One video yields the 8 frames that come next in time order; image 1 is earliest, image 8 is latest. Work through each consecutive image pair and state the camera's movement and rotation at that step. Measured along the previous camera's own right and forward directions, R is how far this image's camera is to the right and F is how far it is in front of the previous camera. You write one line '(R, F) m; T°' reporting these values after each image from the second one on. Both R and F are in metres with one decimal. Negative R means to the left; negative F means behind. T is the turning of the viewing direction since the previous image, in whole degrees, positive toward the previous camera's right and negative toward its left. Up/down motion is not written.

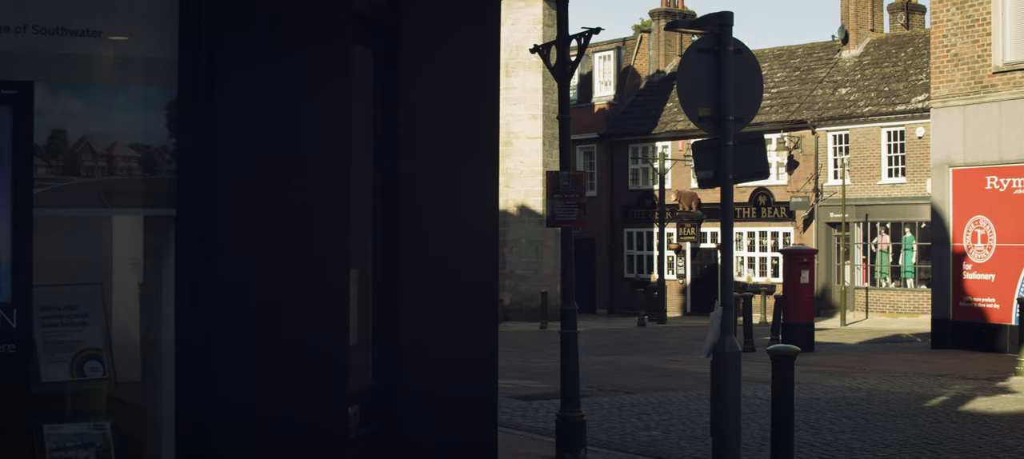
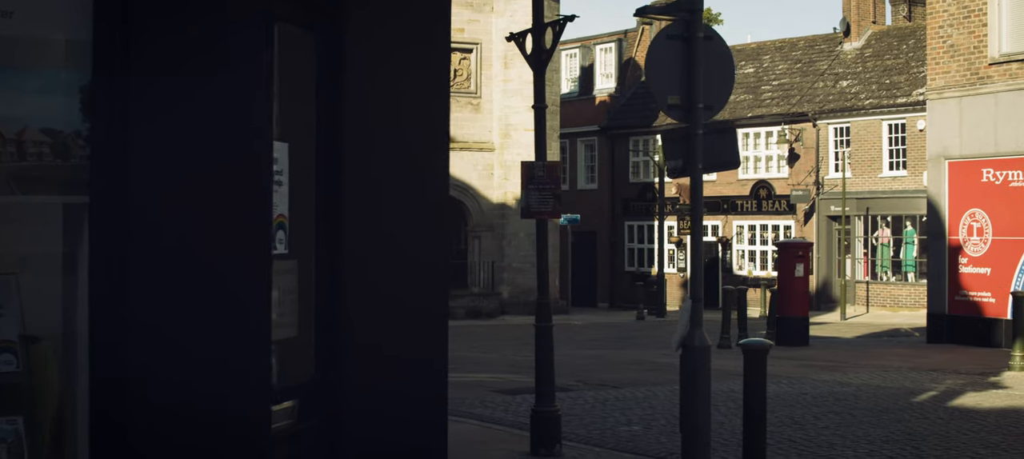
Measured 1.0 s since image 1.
(+0.2, +0.2) m; 0°
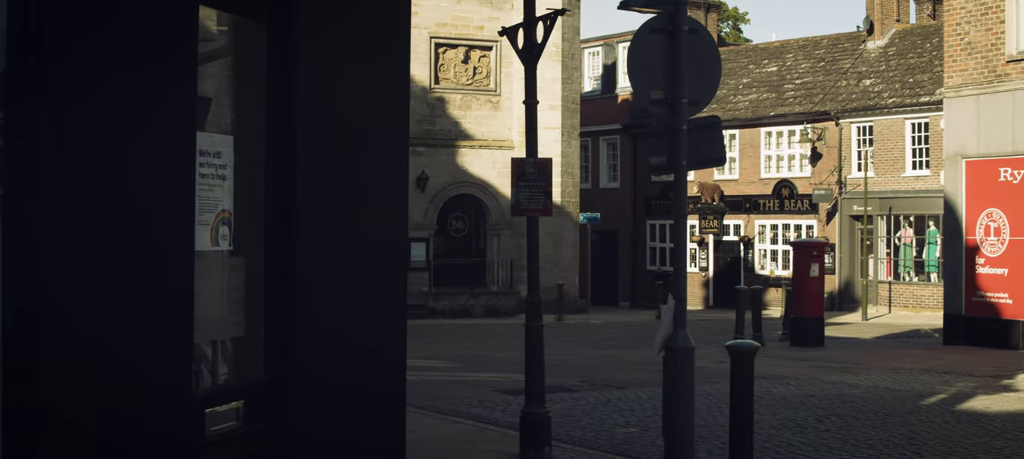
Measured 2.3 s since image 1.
(+0.3, +0.2) m; -1°
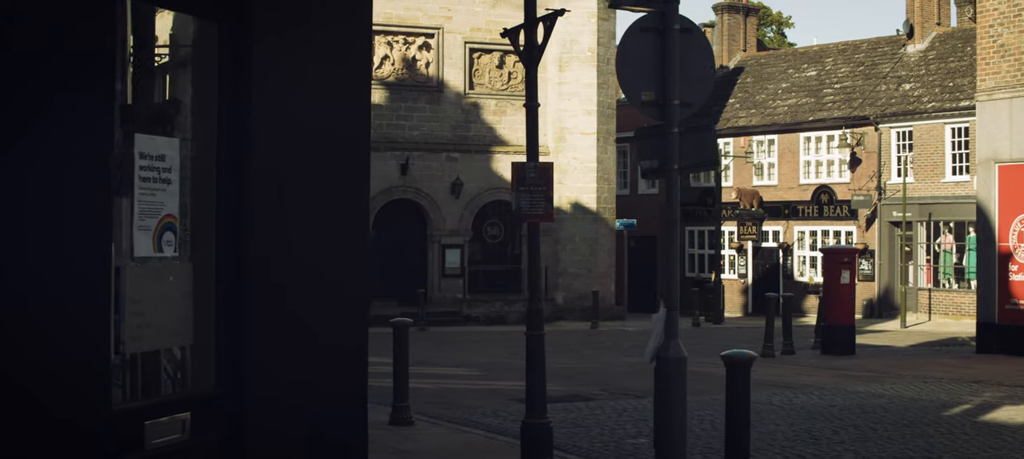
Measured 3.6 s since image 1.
(+0.3, +0.2) m; -2°
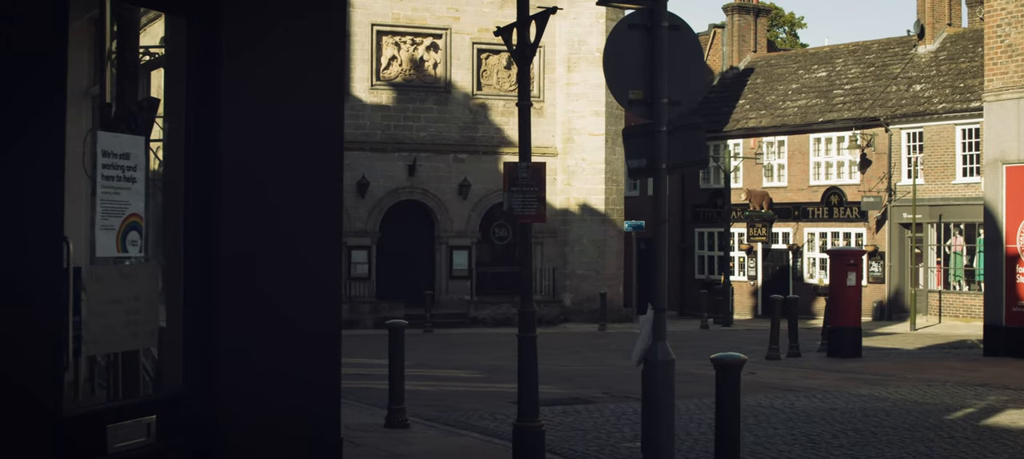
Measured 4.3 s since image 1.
(+0.1, +0.1) m; -1°
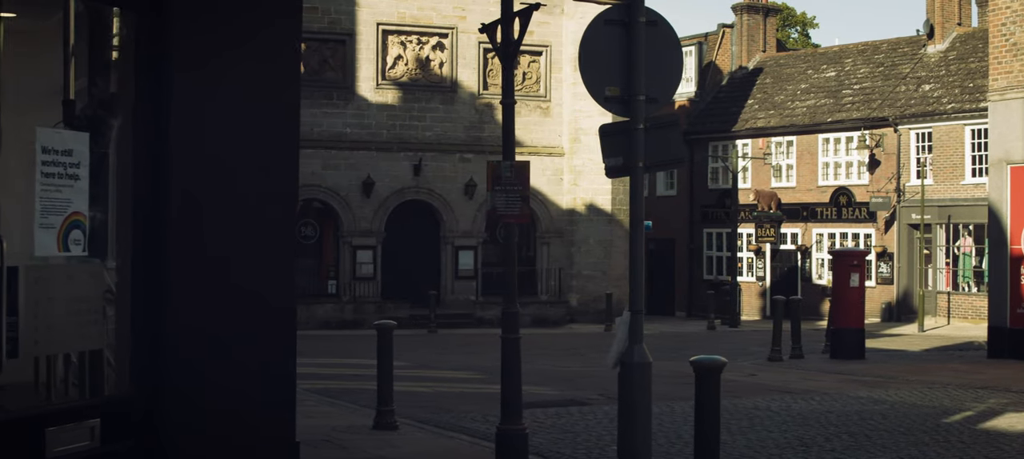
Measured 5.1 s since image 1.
(+0.2, +0.2) m; -1°
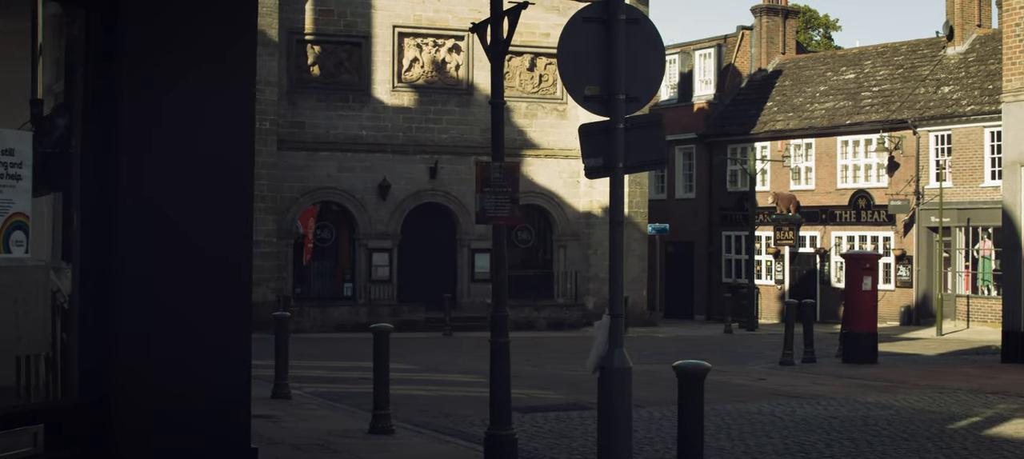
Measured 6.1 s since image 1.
(+0.2, +0.1) m; -1°
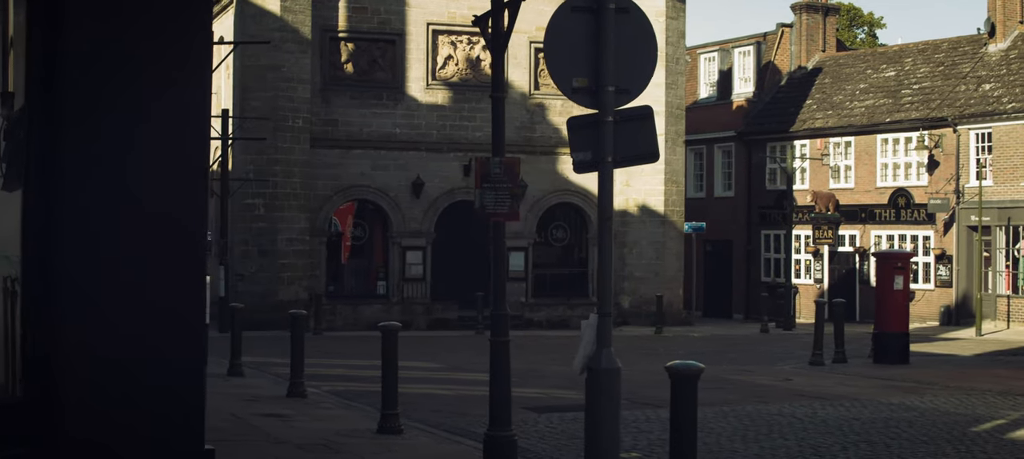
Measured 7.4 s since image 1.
(+0.3, +0.2) m; -2°
